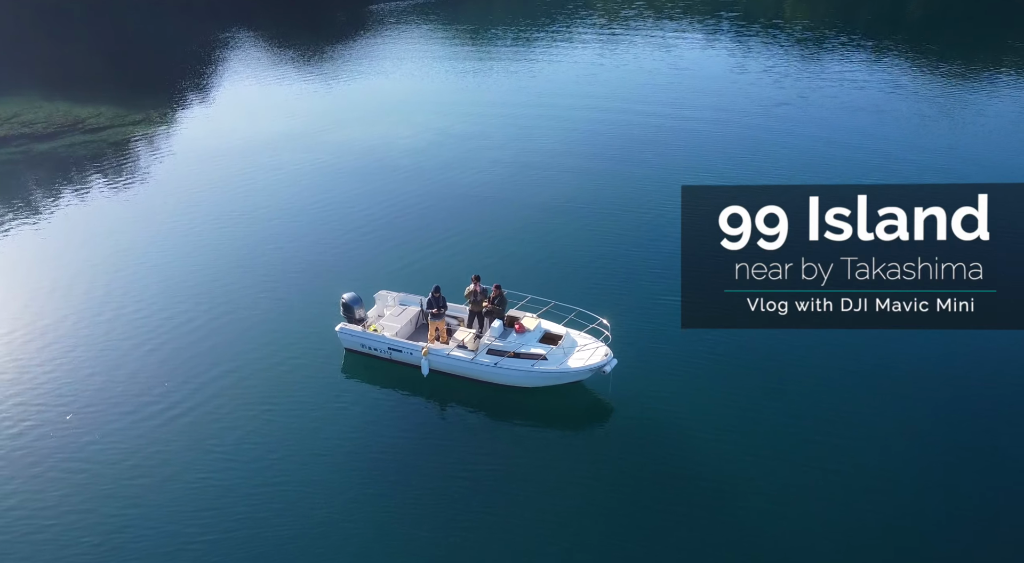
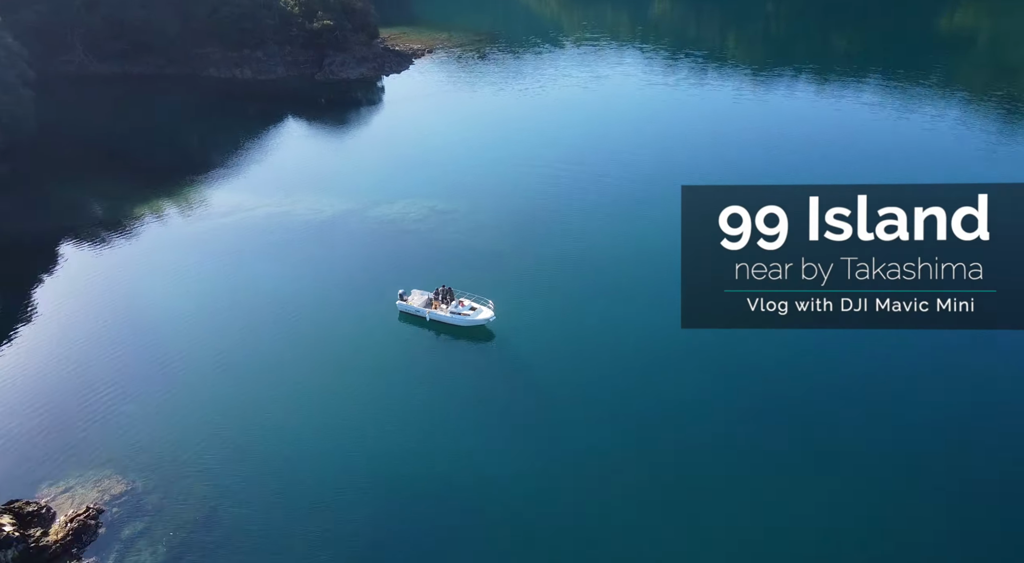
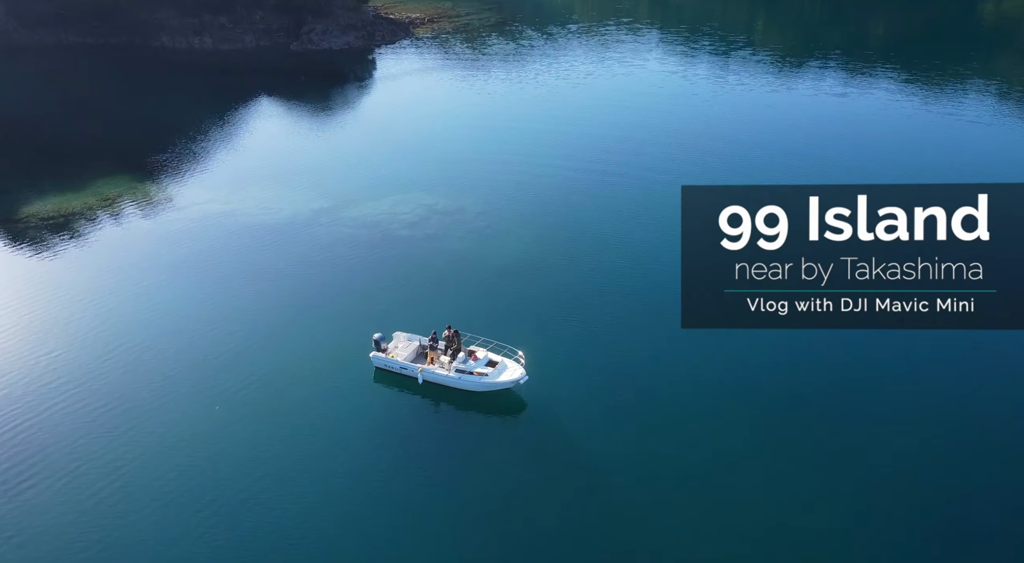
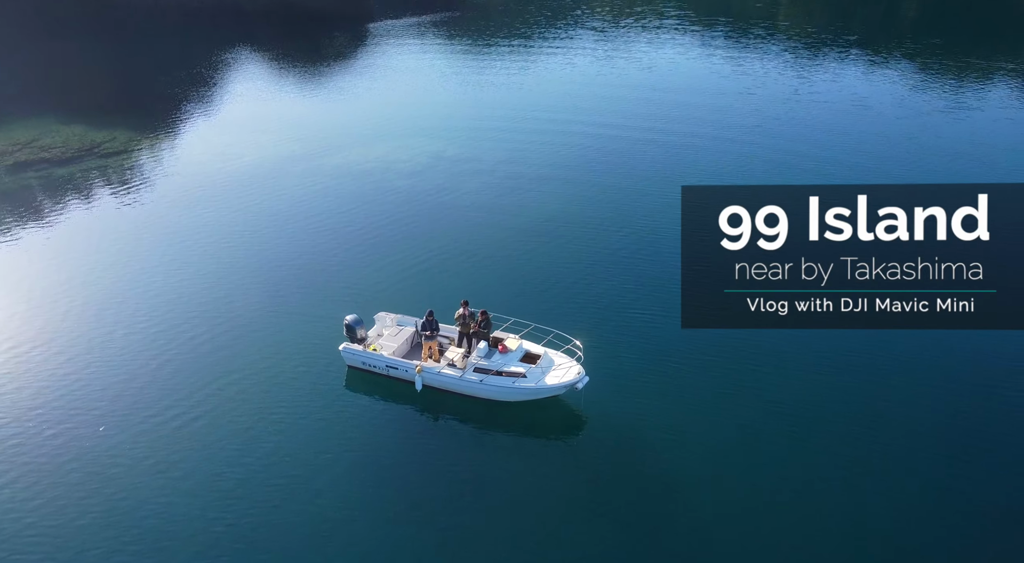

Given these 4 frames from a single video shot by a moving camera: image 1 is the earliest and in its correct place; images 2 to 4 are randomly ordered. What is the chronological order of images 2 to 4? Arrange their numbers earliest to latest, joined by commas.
4, 3, 2
